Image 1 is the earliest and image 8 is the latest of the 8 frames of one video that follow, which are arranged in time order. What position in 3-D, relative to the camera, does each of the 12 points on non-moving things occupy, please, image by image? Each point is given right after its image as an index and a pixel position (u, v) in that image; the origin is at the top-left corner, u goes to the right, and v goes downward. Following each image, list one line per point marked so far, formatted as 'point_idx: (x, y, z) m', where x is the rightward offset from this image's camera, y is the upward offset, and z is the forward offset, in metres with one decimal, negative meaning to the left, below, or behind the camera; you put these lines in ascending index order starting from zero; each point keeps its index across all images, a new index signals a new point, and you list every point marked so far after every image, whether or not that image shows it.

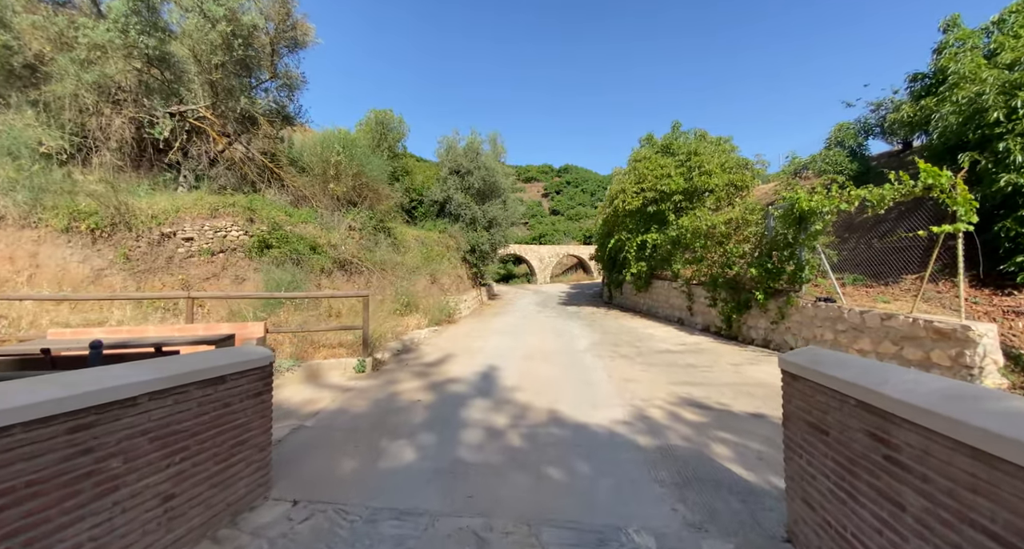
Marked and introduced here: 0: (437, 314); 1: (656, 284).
0: (-2.2, -1.1, +11.4) m
1: (+5.2, -0.3, +14.2) m
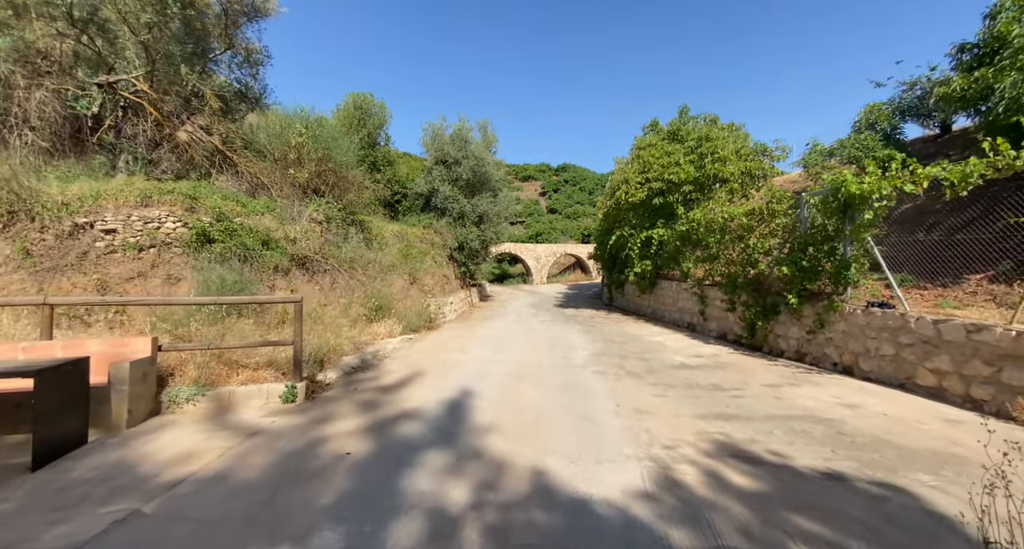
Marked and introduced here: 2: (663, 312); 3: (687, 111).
0: (-2.5, -1.1, +10.0) m
1: (+4.9, -0.3, +12.8) m
2: (+4.8, -1.2, +12.7) m
3: (+6.2, +5.8, +13.9) m
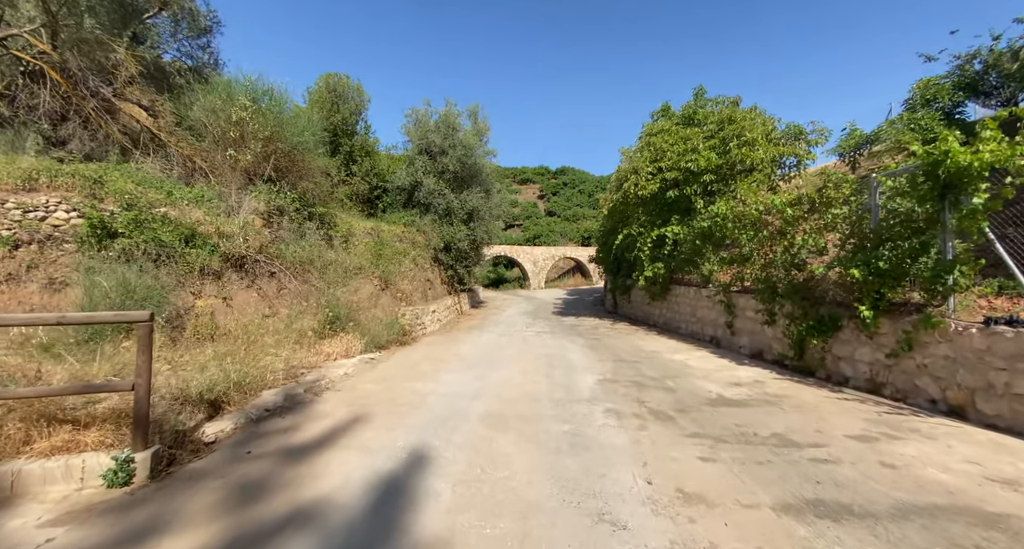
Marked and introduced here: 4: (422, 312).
0: (-2.7, -1.2, +8.2) m
1: (+4.6, -0.4, +11.0) m
2: (+4.6, -1.3, +11.0) m
3: (+6.0, +5.7, +12.3) m
4: (-2.3, -1.0, +10.3) m
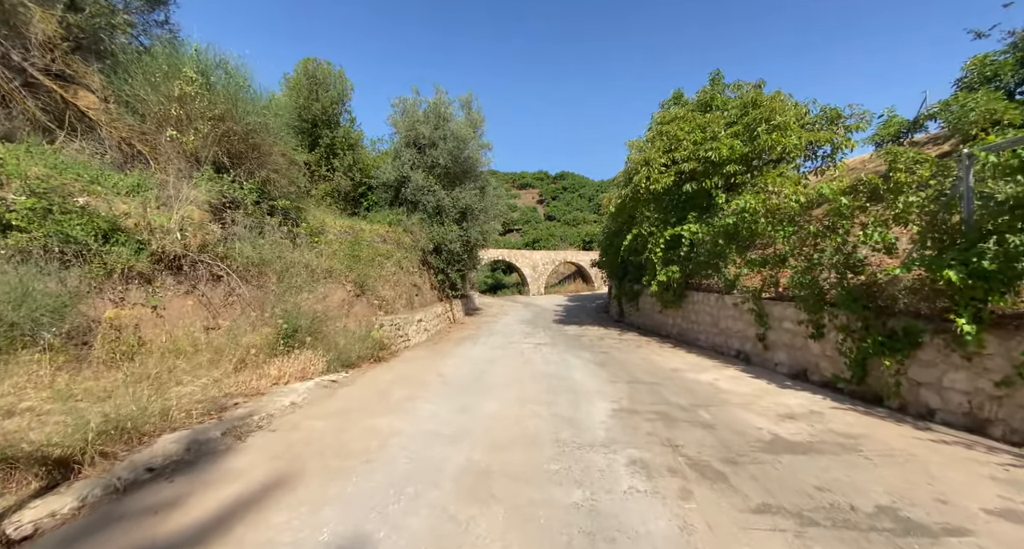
0: (-2.8, -1.3, +6.9) m
1: (+4.5, -0.6, +9.8) m
2: (+4.5, -1.4, +9.7) m
3: (+5.9, +5.5, +11.1) m
4: (-2.4, -1.1, +9.0) m
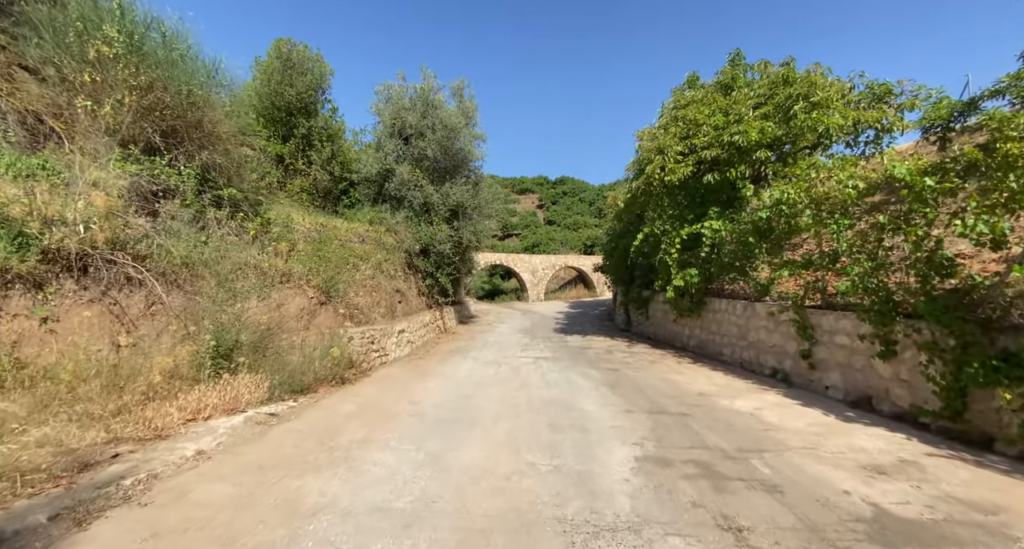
0: (-2.9, -1.3, +5.6) m
1: (+4.4, -0.6, +8.5) m
2: (+4.4, -1.5, +8.4) m
3: (+5.7, +5.4, +9.9) m
4: (-2.5, -1.2, +7.7) m
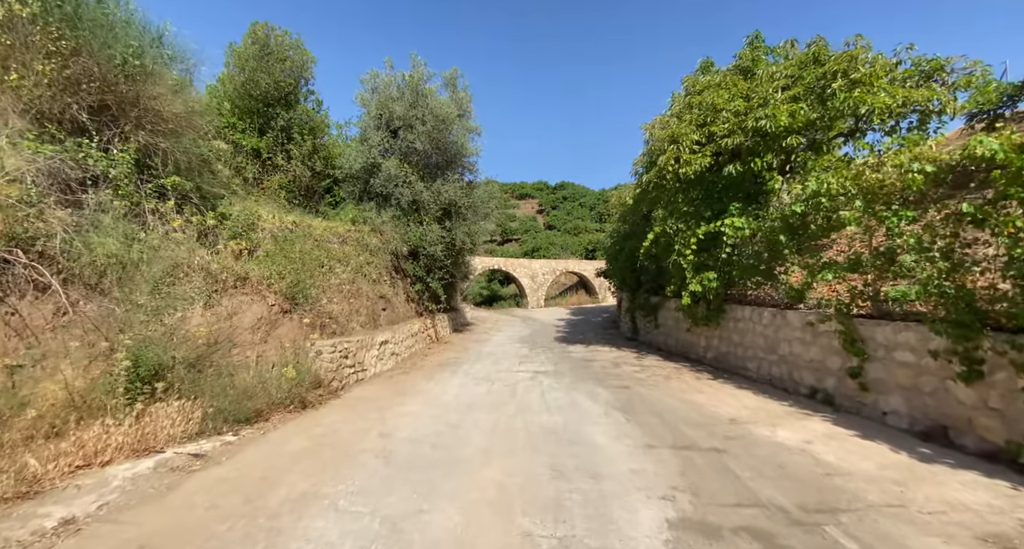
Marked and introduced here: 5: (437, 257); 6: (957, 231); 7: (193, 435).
0: (-3.0, -1.3, +4.6) m
1: (+4.3, -0.7, +7.5) m
2: (+4.3, -1.6, +7.4) m
3: (+5.7, +5.3, +9.0) m
4: (-2.6, -1.2, +6.7) m
5: (-2.0, +0.5, +10.5) m
6: (+4.7, +0.5, +4.3) m
7: (-3.1, -1.6, +3.9) m
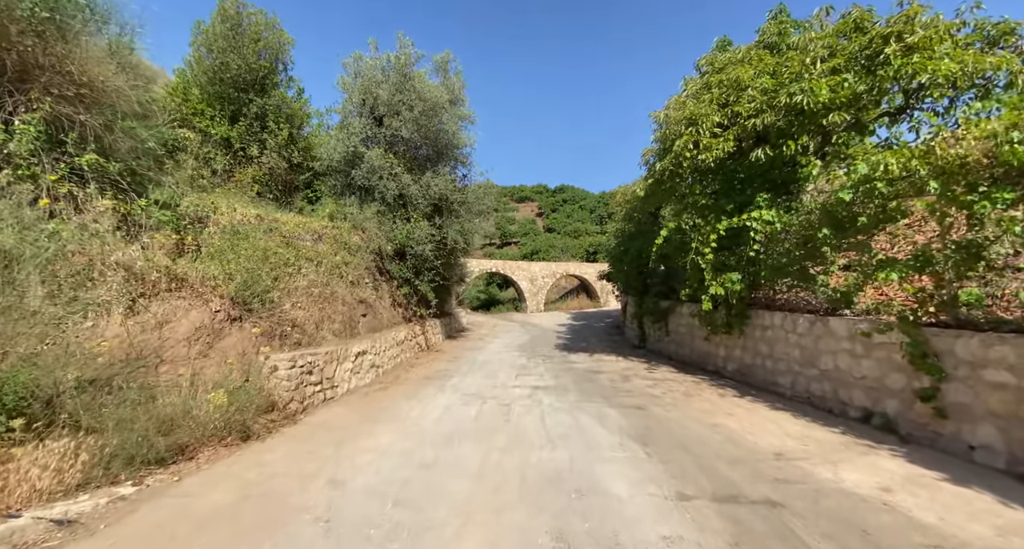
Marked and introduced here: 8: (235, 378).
0: (-3.1, -1.3, +3.7) m
1: (+4.3, -0.7, +6.6) m
2: (+4.2, -1.6, +6.5) m
3: (+5.6, +5.3, +8.1) m
4: (-2.7, -1.2, +5.8) m
5: (-2.1, +0.4, +9.5) m
6: (+4.6, +0.5, +3.3) m
7: (-3.2, -1.5, +3.0) m
8: (-3.1, -1.1, +4.4) m
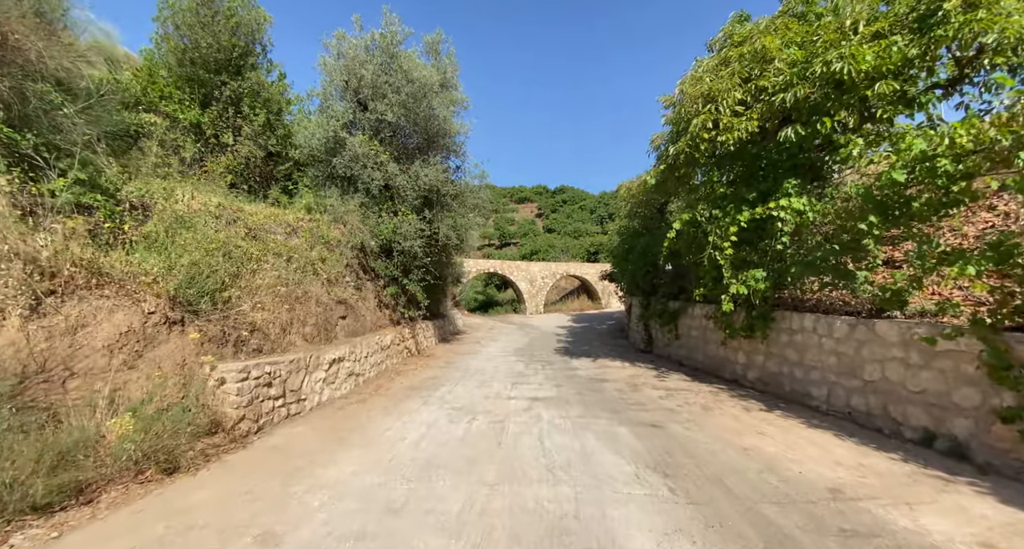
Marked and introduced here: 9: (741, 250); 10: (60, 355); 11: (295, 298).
0: (-3.2, -1.3, +2.9) m
1: (+4.2, -0.7, +5.8) m
2: (+4.2, -1.5, +5.7) m
3: (+5.5, +5.3, +7.4) m
4: (-2.8, -1.2, +5.0) m
5: (-2.2, +0.4, +8.8) m
6: (+4.6, +0.5, +2.5) m
7: (-3.3, -1.5, +2.2) m
8: (-3.1, -1.1, +3.7) m
9: (+3.8, +0.4, +6.5) m
10: (-3.8, -0.6, +3.4) m
11: (-3.2, -0.3, +5.9) m
